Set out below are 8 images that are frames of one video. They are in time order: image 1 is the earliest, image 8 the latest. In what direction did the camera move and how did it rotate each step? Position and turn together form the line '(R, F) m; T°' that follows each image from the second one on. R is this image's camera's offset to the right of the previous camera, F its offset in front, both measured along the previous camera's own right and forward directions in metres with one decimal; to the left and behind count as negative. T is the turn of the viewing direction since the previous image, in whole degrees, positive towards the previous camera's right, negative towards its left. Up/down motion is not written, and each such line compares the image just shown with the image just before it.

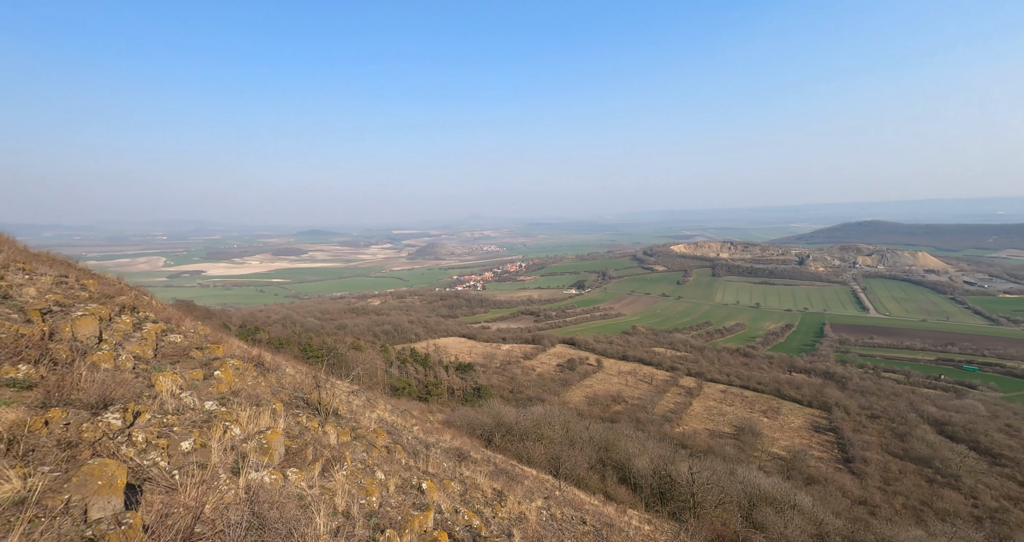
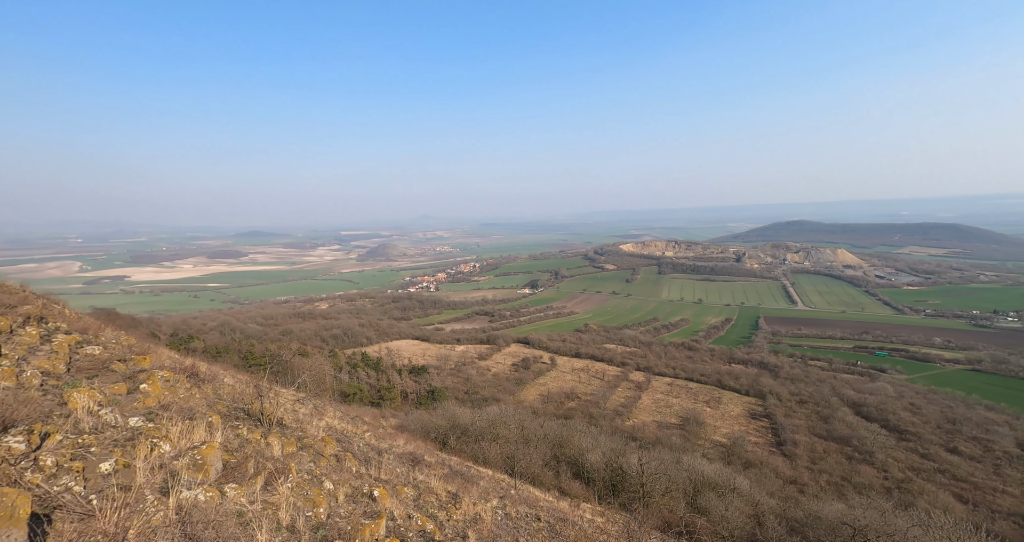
(+0.1, +0.2) m; +5°
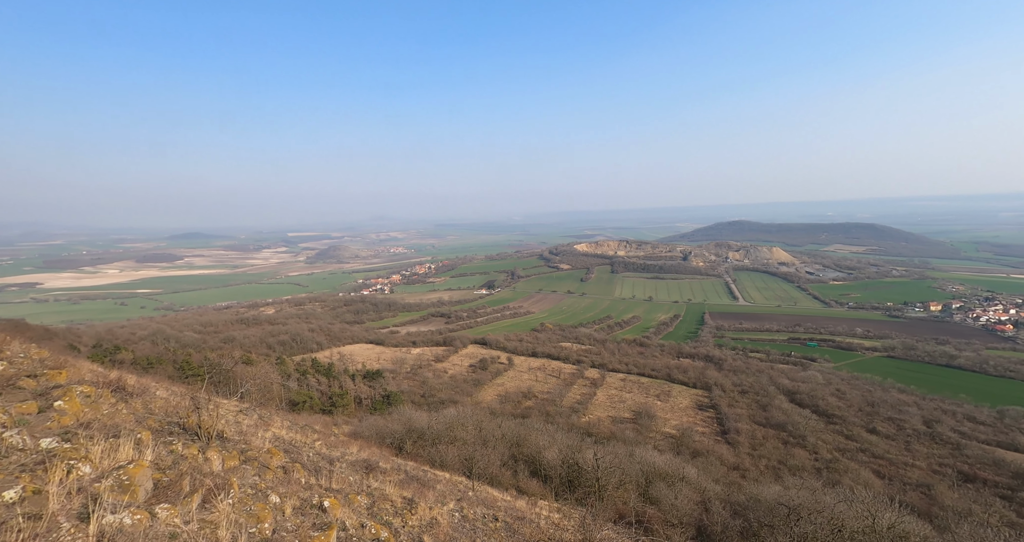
(+0.1, +0.2) m; +4°
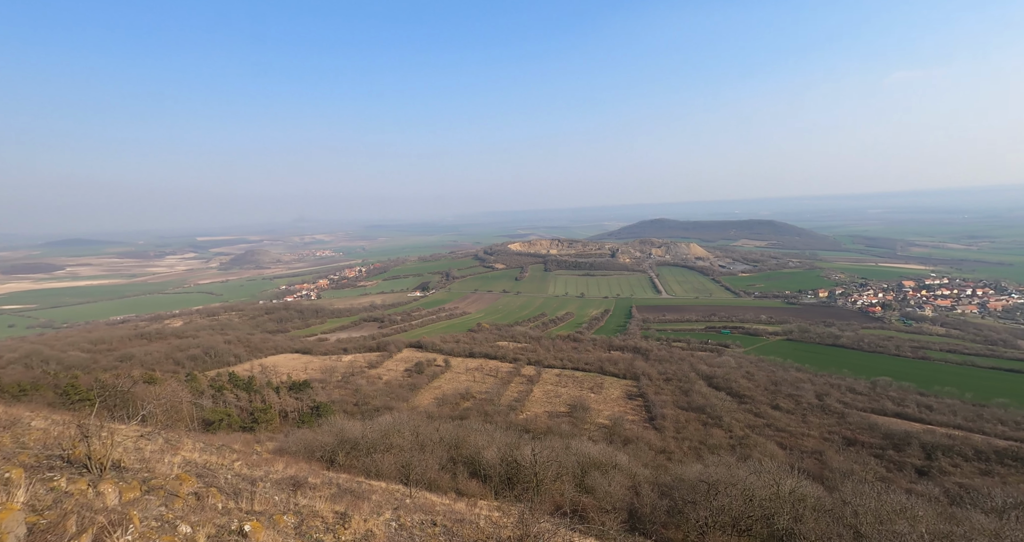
(+0.1, +0.4) m; +7°
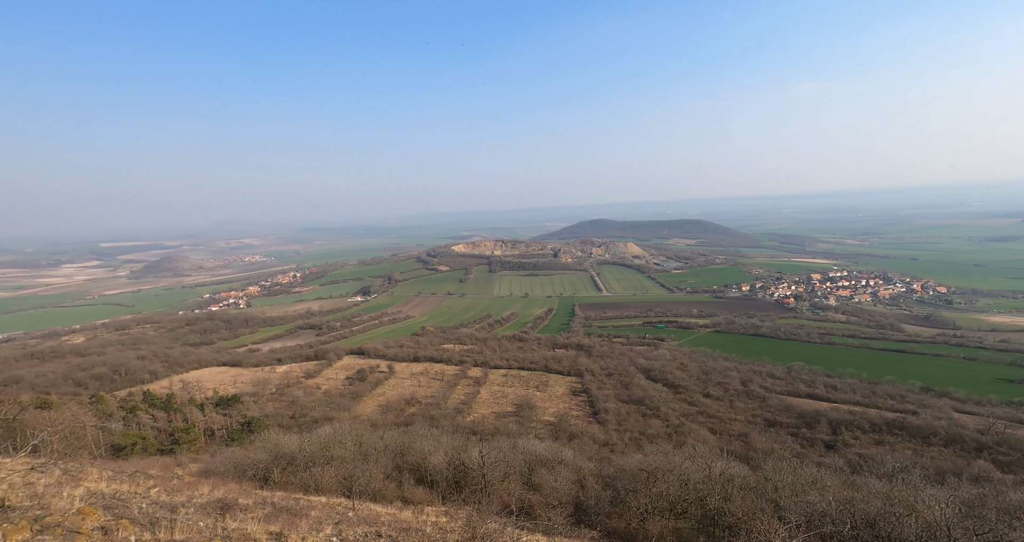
(+0.1, +0.5) m; +6°
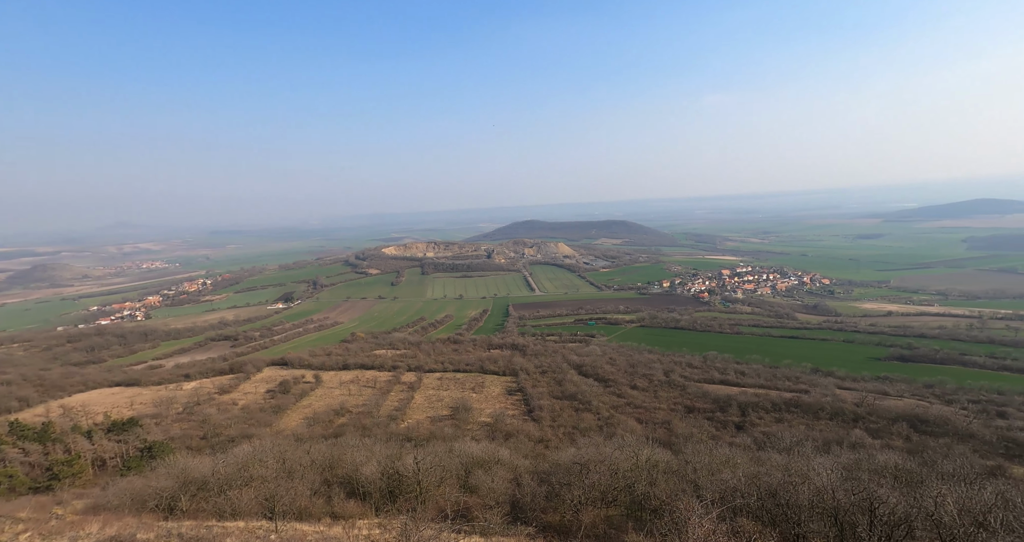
(+0.2, +1.0) m; +7°
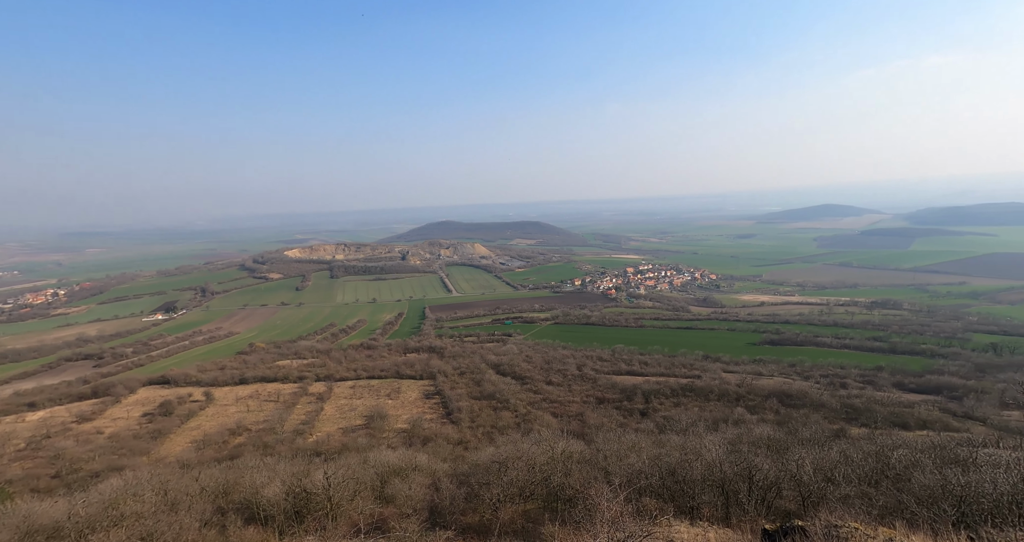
(+0.4, +1.7) m; +9°
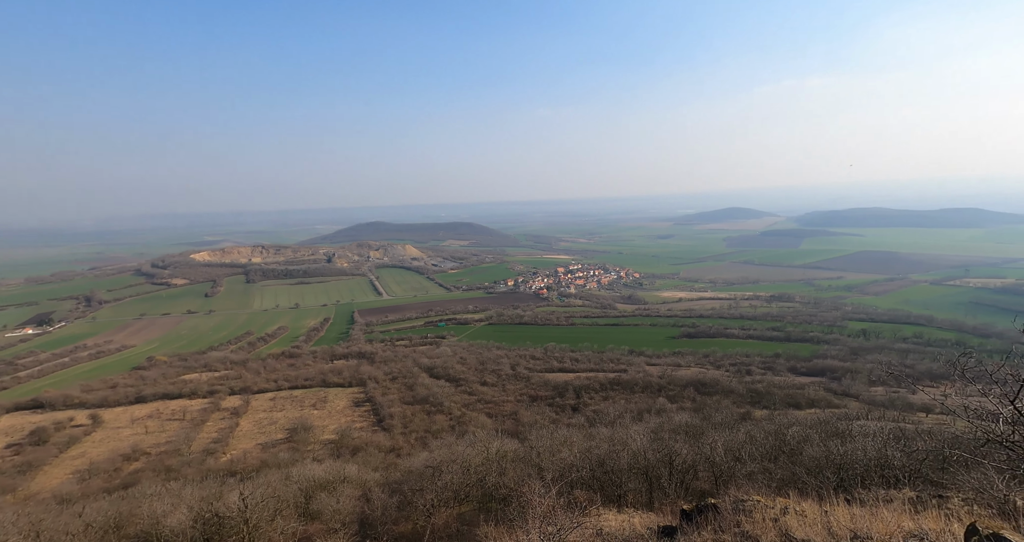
(+0.3, +1.9) m; +7°
